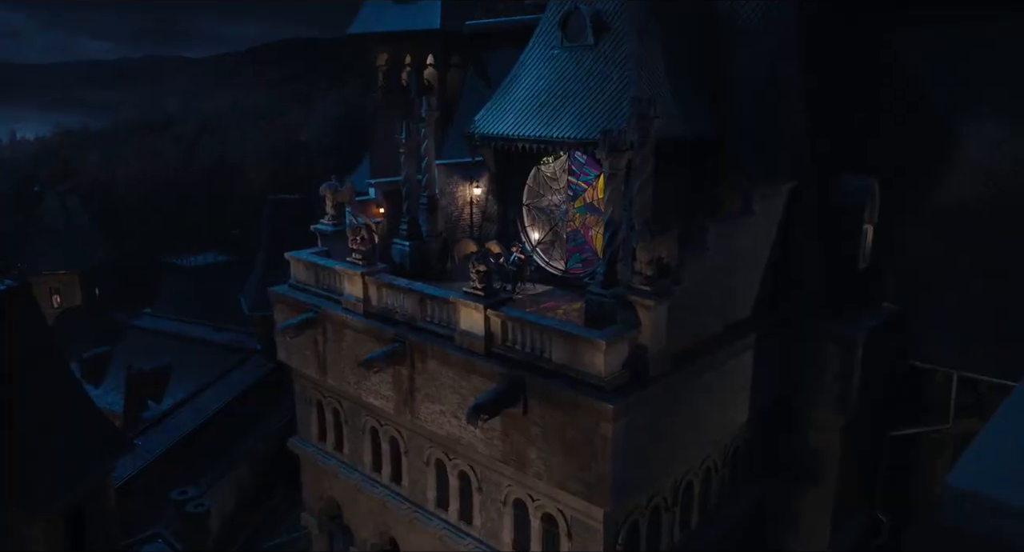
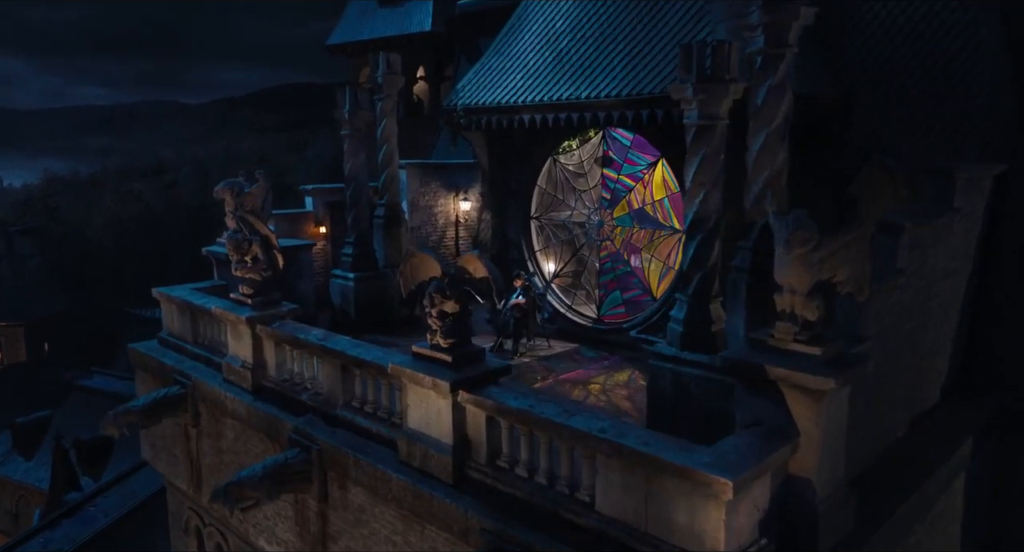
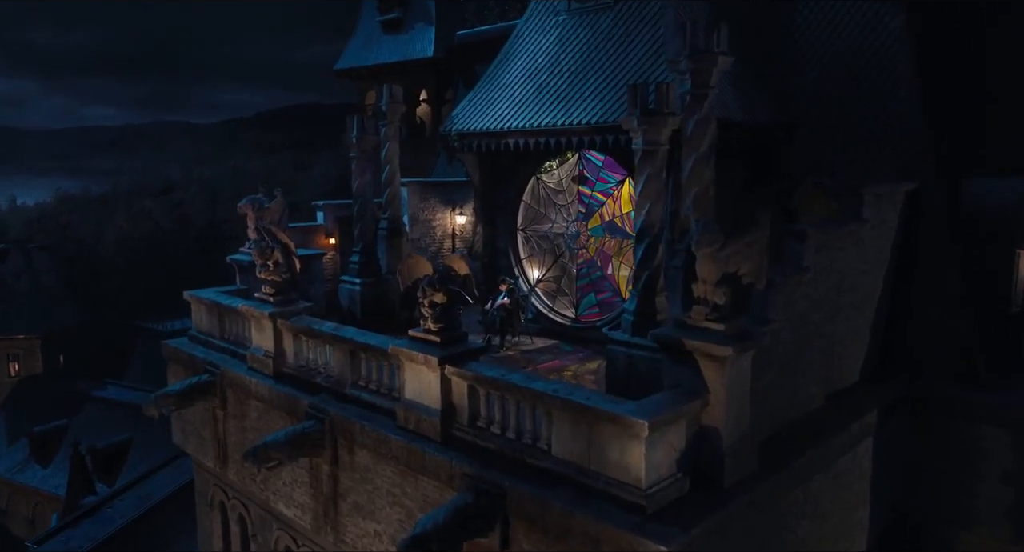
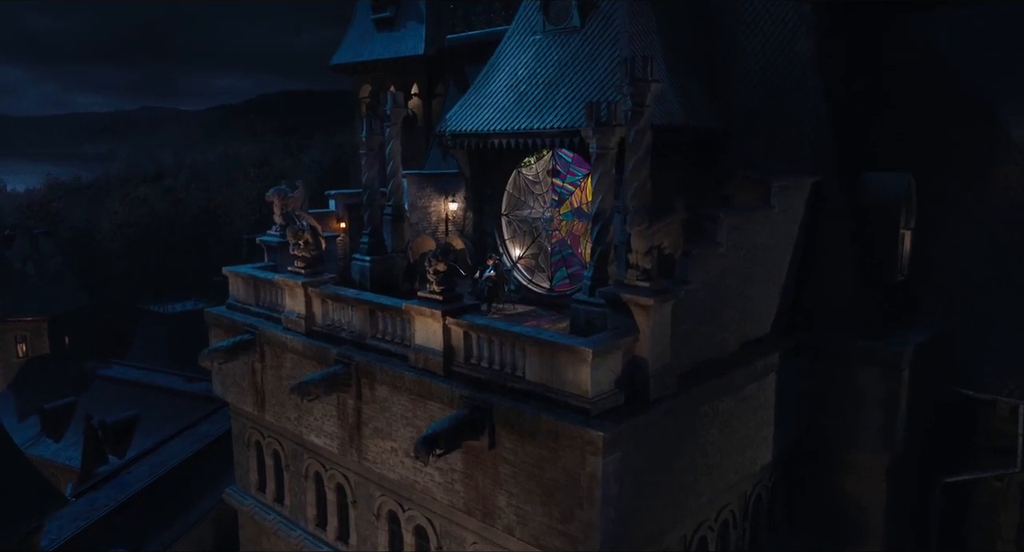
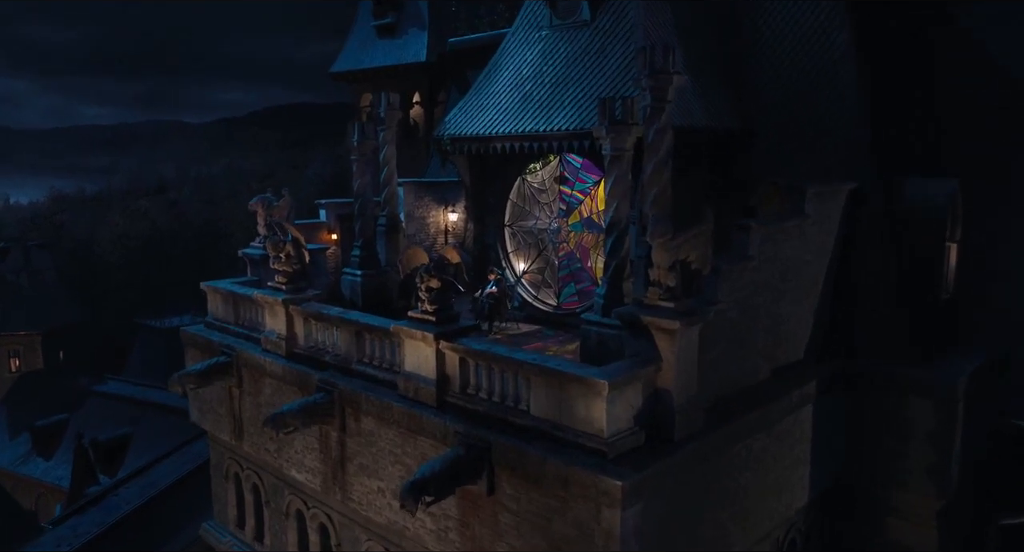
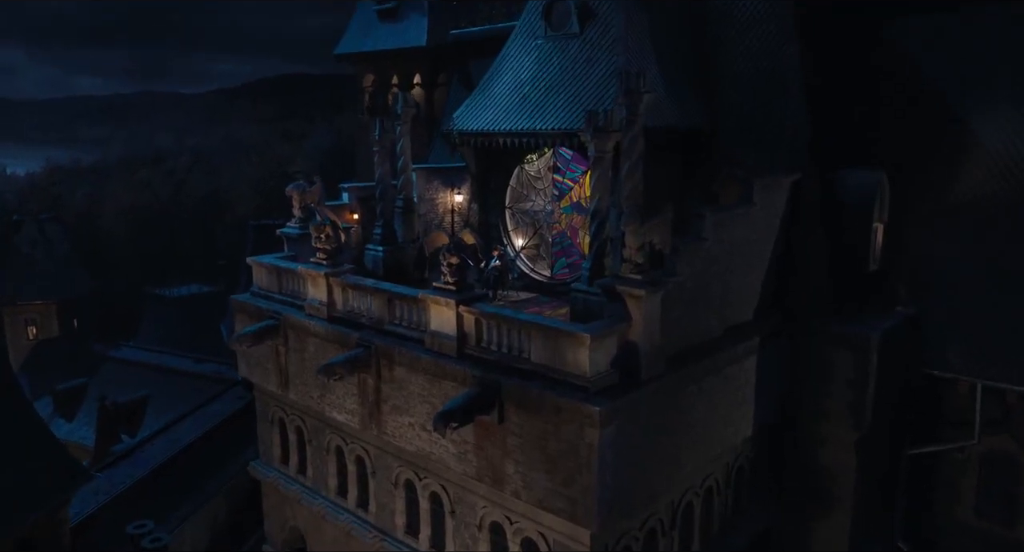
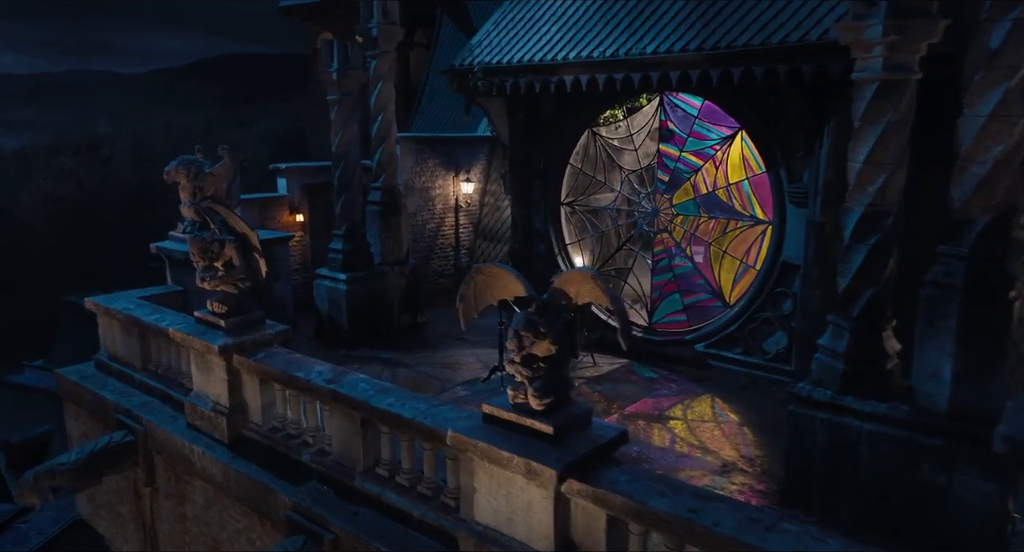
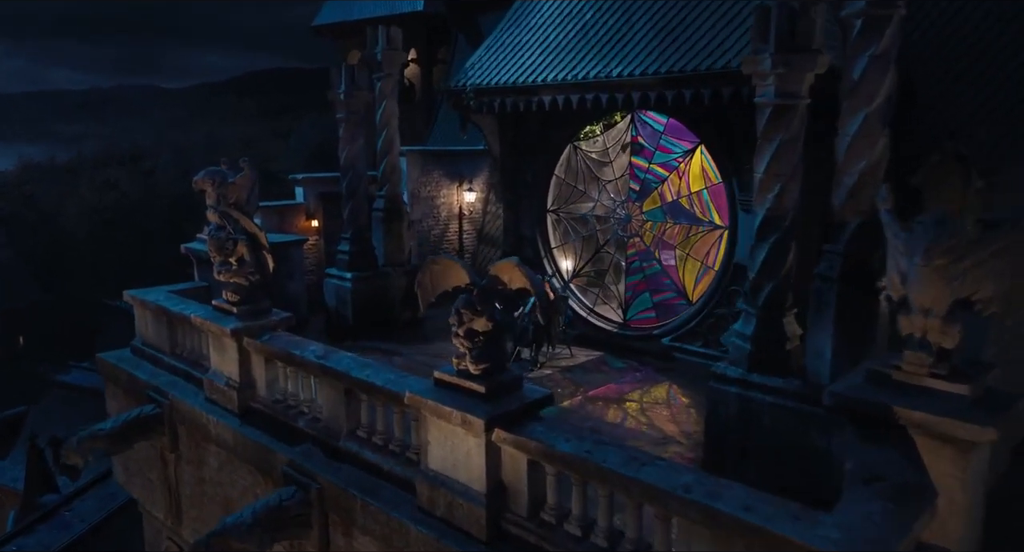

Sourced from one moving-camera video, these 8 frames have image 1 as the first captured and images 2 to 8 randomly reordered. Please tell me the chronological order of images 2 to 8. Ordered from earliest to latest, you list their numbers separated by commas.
6, 4, 5, 3, 2, 8, 7
